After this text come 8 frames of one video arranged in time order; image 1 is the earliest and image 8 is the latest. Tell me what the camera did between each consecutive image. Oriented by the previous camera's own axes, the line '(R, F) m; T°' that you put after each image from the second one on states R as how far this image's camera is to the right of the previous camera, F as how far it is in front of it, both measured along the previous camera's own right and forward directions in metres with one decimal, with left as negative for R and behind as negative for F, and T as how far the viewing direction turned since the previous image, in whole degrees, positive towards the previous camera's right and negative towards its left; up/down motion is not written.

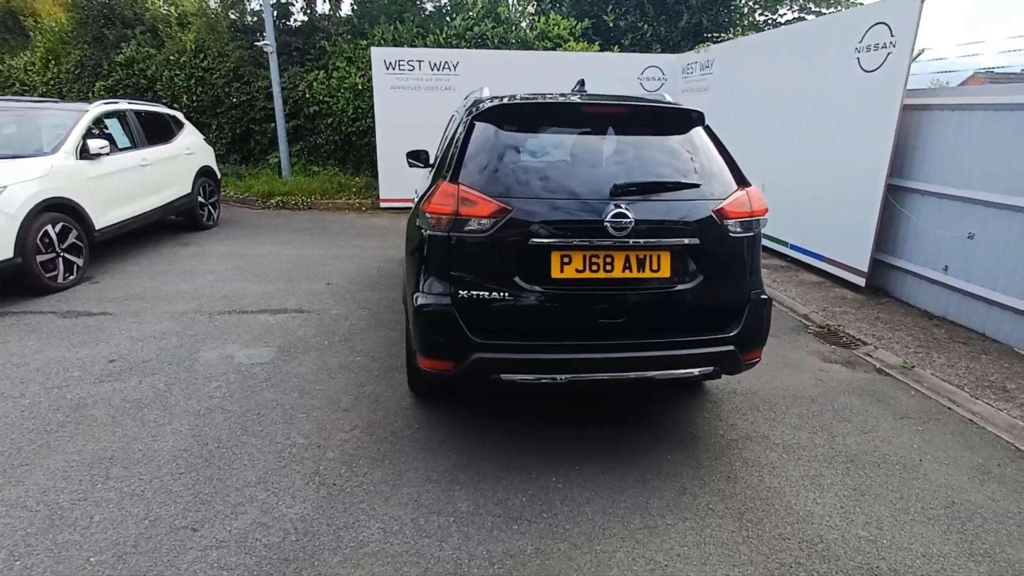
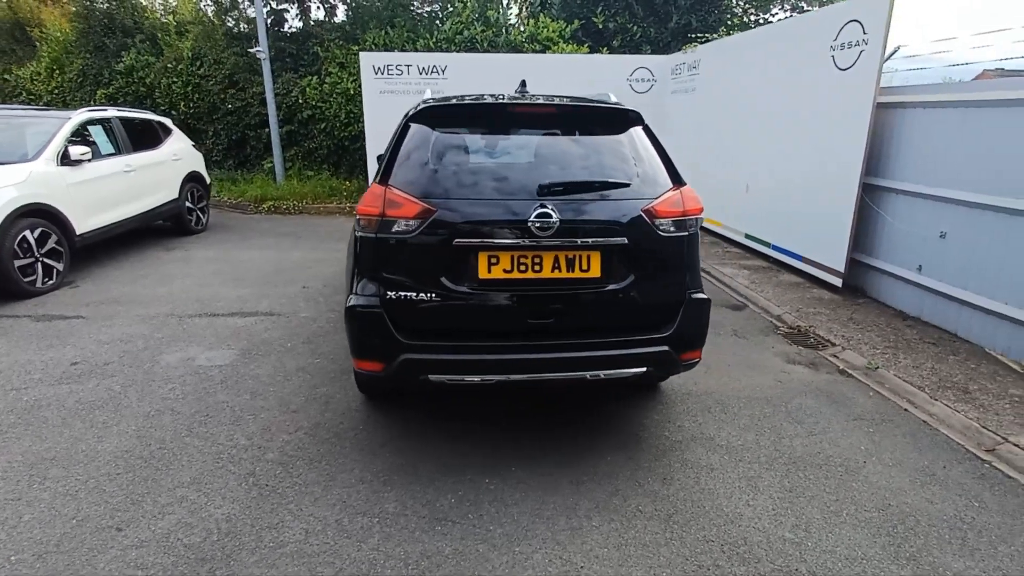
(+0.4, 0.0) m; -1°
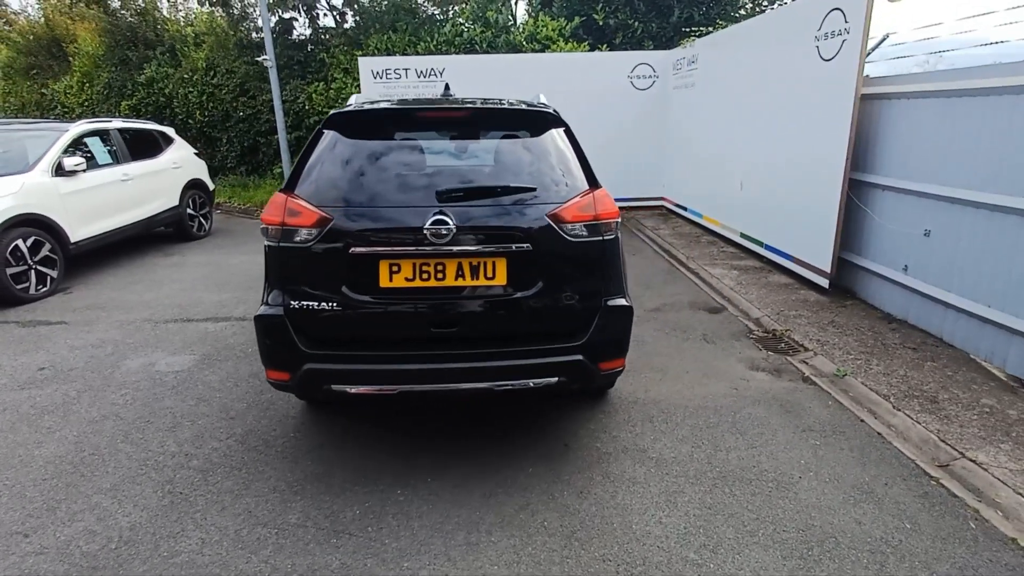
(+0.6, +0.1) m; -3°
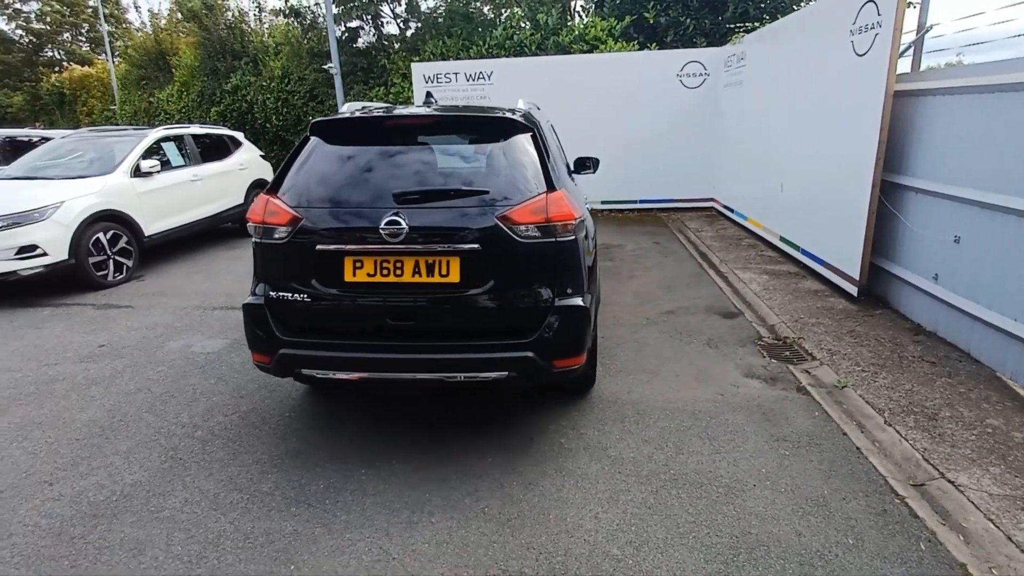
(+0.6, -0.1) m; -8°
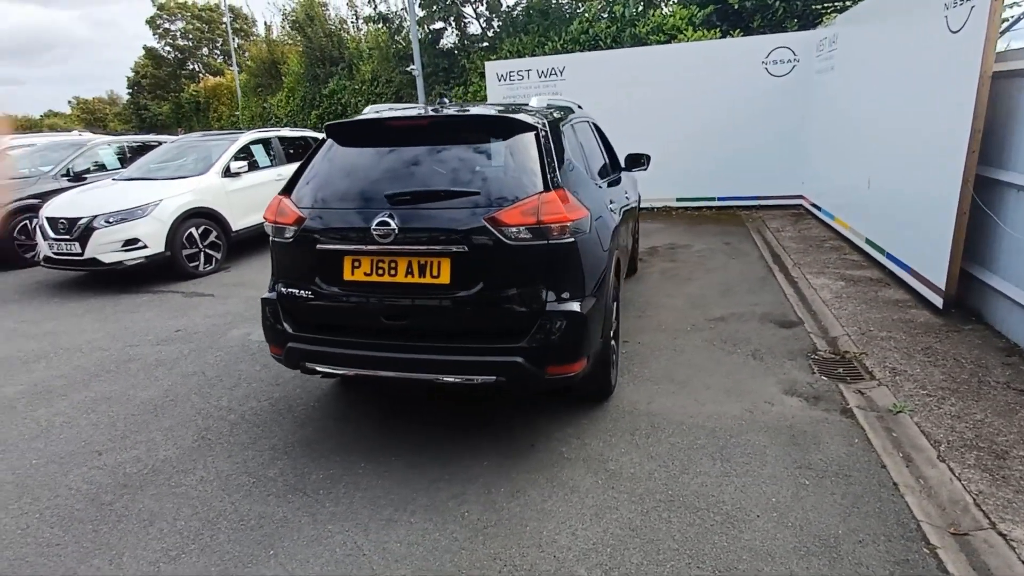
(+0.5, +0.1) m; -10°
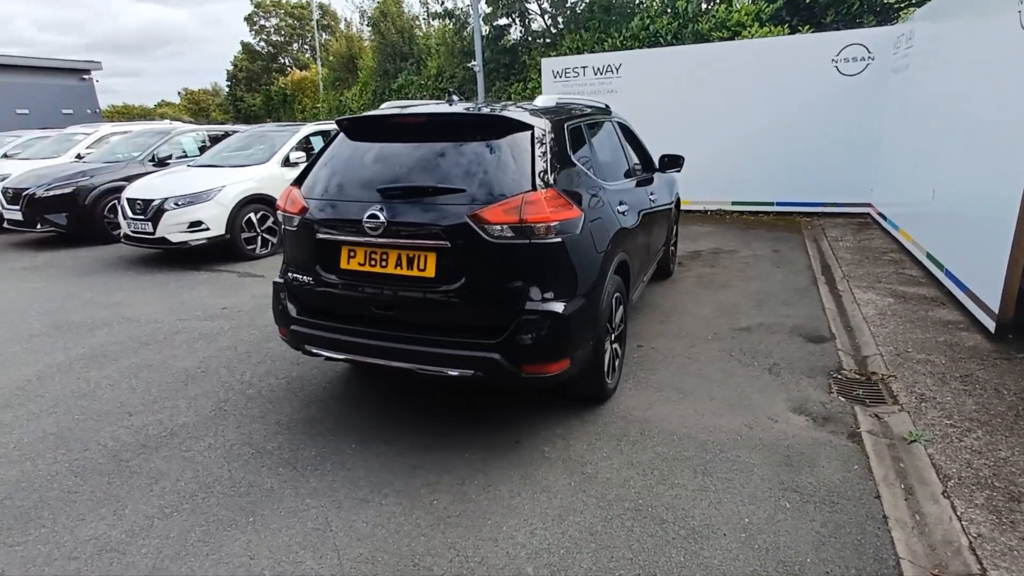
(+0.4, 0.0) m; -7°
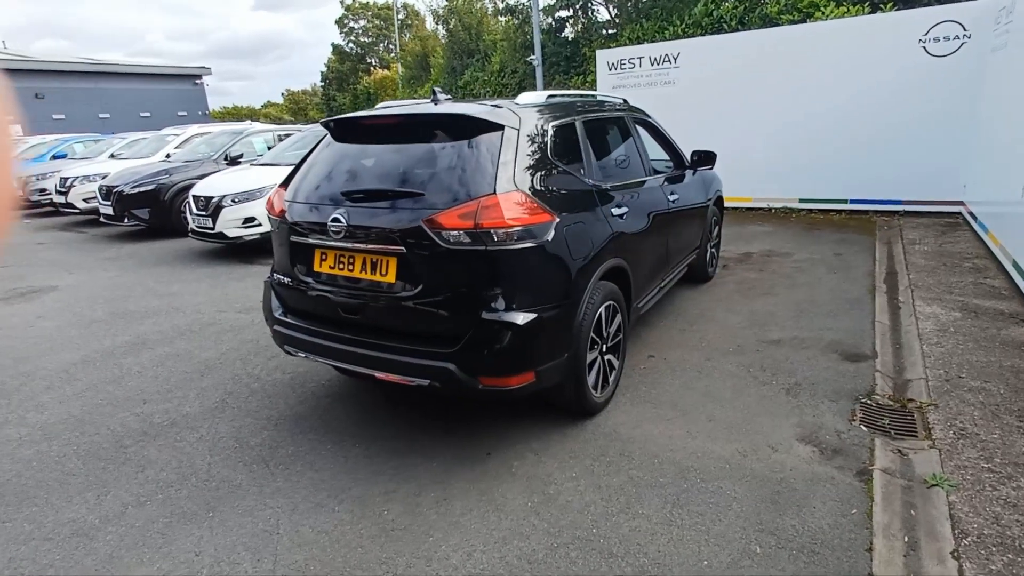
(+0.6, +0.2) m; -8°
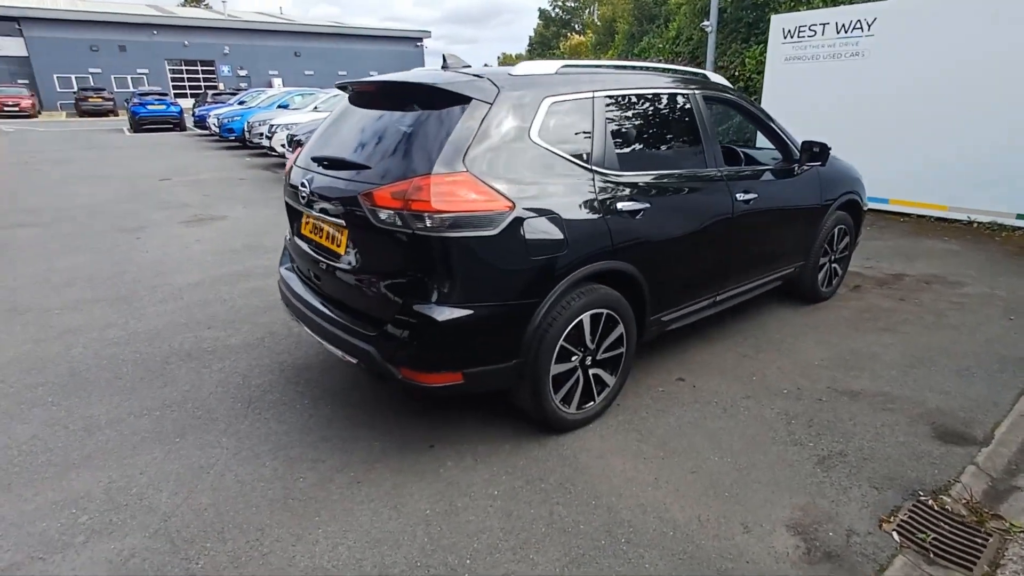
(+1.1, +0.5) m; -18°
